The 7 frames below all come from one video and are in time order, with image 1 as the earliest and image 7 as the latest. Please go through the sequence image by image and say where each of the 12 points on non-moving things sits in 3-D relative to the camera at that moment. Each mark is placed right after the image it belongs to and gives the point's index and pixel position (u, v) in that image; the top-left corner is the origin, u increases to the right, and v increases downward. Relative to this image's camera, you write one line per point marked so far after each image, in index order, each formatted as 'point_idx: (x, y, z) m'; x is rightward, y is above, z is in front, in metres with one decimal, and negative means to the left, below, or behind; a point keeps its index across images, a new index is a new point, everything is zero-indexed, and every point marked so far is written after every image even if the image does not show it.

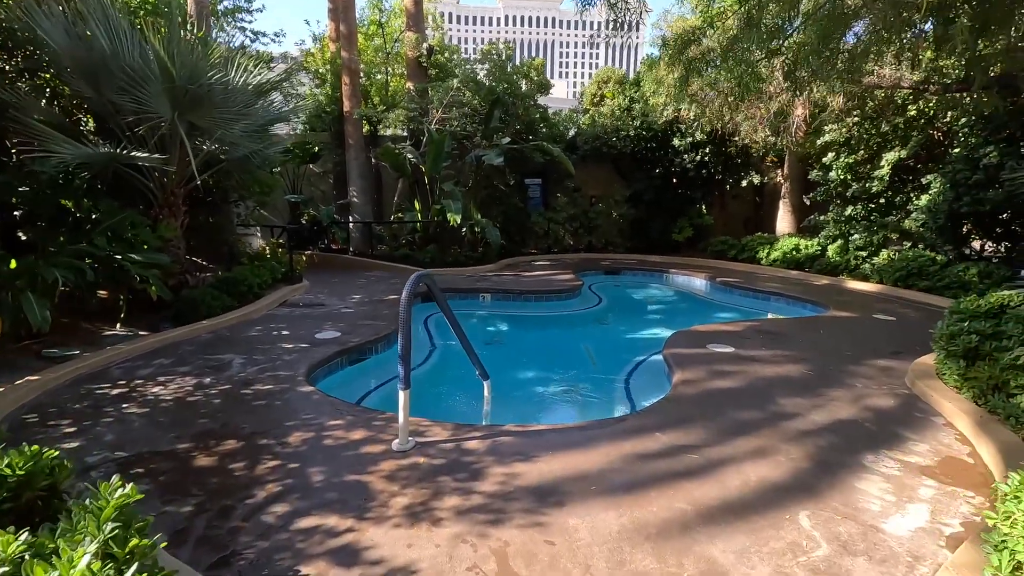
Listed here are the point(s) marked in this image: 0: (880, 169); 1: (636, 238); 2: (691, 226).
0: (+6.7, +2.2, +9.6) m
1: (+3.0, +1.2, +13.2) m
2: (+4.2, +1.5, +12.6) m
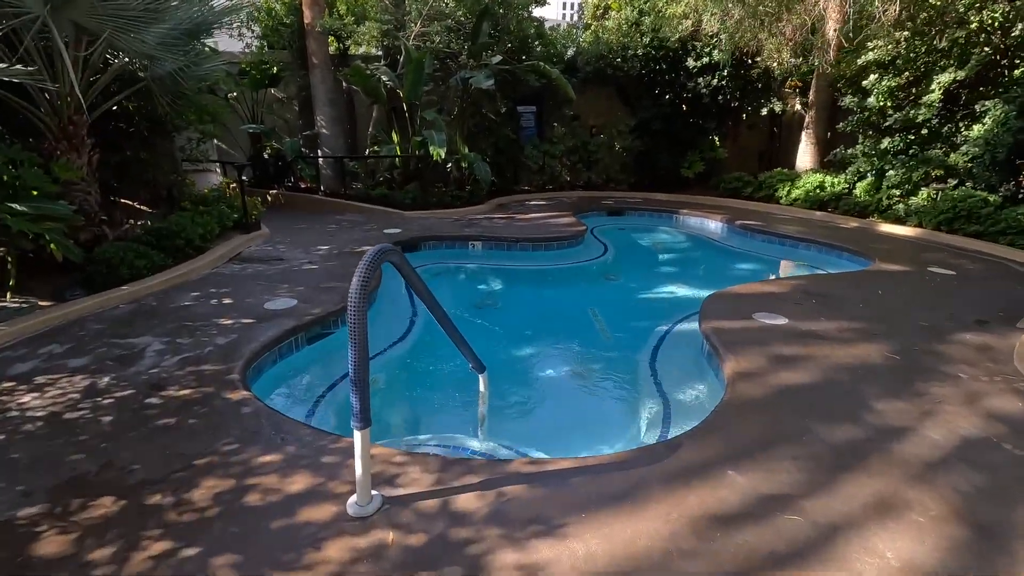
0: (+6.6, +3.1, +8.4) m
1: (+2.8, +2.6, +12.0) m
2: (+4.0, +2.7, +11.4) m
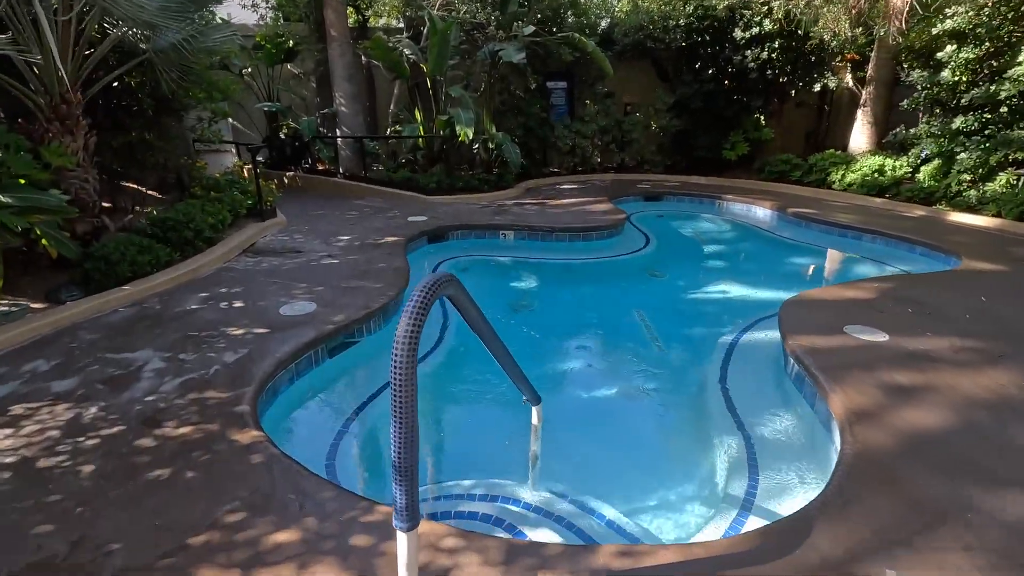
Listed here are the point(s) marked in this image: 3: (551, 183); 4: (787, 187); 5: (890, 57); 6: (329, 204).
0: (+7.1, +3.1, +7.5) m
1: (+3.4, +2.8, +11.2) m
2: (+4.6, +2.9, +10.6) m
3: (+0.7, +2.0, +10.0) m
4: (+5.0, +1.9, +9.8) m
5: (+6.4, +3.9, +9.1) m
6: (-2.7, +1.2, +7.8) m
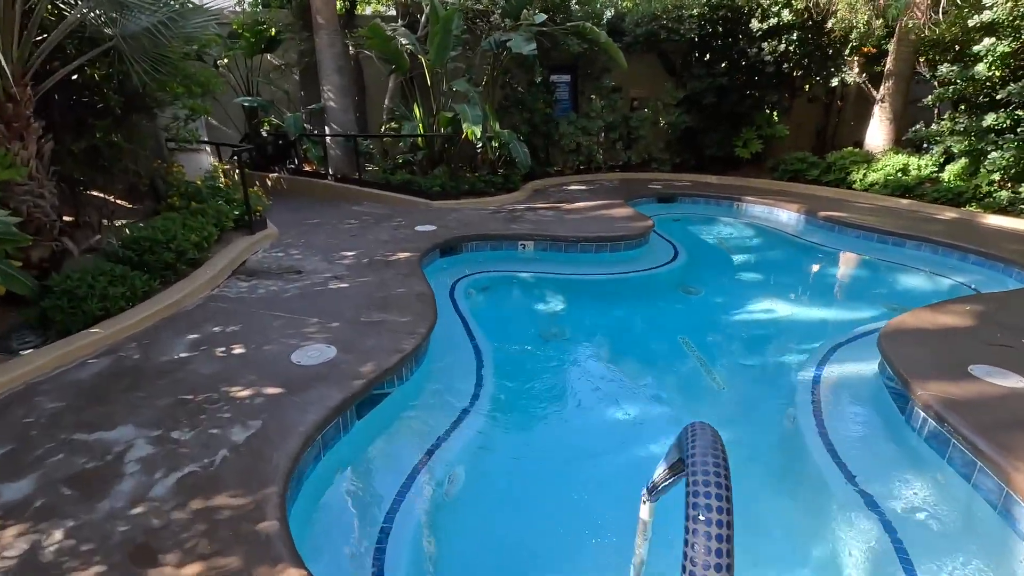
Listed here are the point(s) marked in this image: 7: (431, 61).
0: (+7.2, +3.0, +7.1) m
1: (+3.4, +2.7, +10.7) m
2: (+4.6, +2.8, +10.1) m
3: (+0.8, +1.8, +9.4) m
4: (+5.1, +1.8, +9.4) m
5: (+6.4, +3.9, +8.7) m
6: (-2.5, +1.0, +7.0) m
7: (-1.1, +3.2, +7.5) m
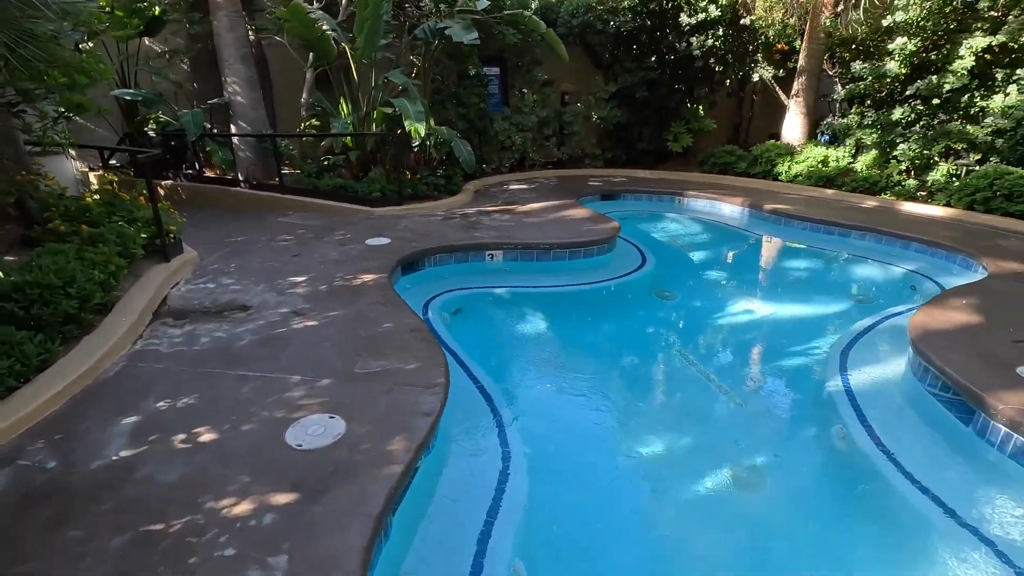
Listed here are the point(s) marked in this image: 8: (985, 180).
0: (+6.4, +3.3, +7.8) m
1: (+2.1, +2.8, +10.6) m
2: (+3.3, +3.0, +10.2) m
3: (-0.2, +1.7, +8.8) m
4: (+4.0, +1.9, +9.6) m
5: (+5.3, +4.1, +9.1) m
6: (-2.9, +0.7, +5.9) m
7: (-1.9, +3.0, +6.6) m
8: (+6.5, +1.5, +7.4) m
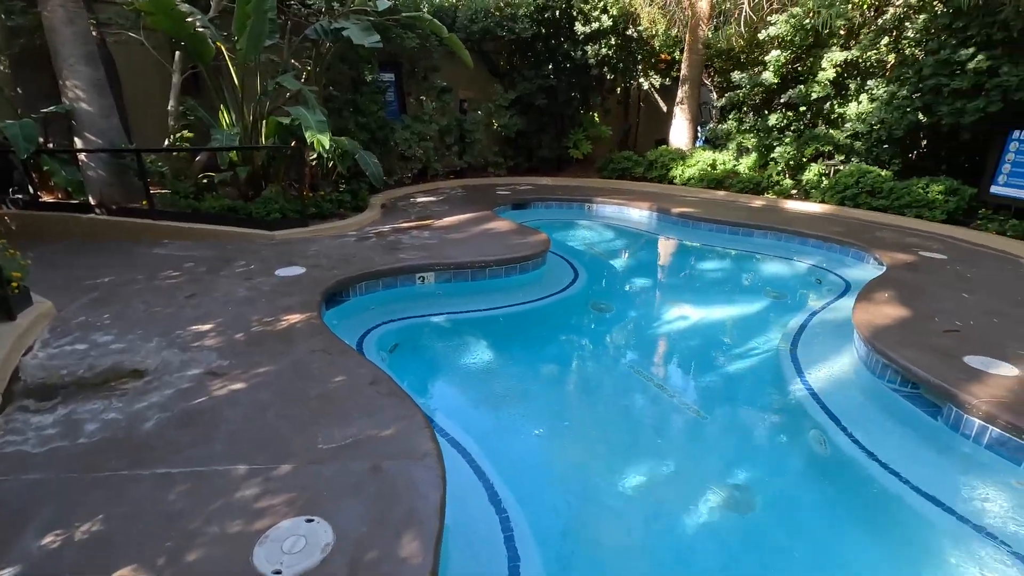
0: (+4.9, +3.5, +8.7) m
1: (+0.1, +2.6, +10.4) m
2: (+1.4, +2.9, +10.4) m
3: (-1.7, +1.4, +8.2) m
4: (+2.3, +1.9, +9.9) m
5: (+3.5, +4.2, +9.7) m
6: (-3.6, +0.2, +4.8) m
7: (-2.9, +2.6, +5.8) m
8: (+5.2, +1.7, +8.2) m
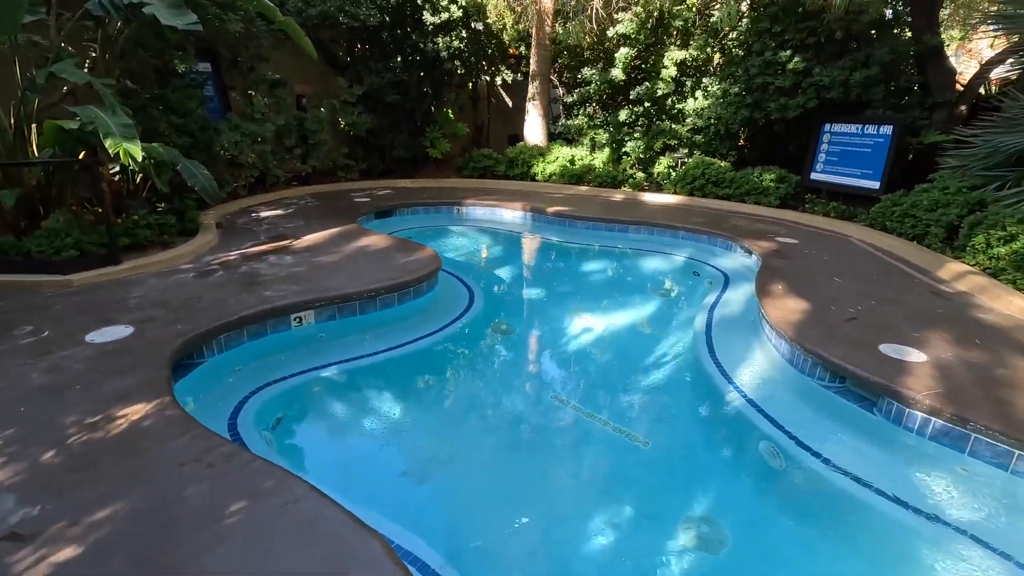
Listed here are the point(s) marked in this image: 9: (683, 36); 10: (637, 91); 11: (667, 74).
0: (+2.5, +3.7, +9.1) m
1: (-2.5, +2.3, +9.5) m
2: (-1.3, +2.7, +9.8) m
3: (-3.5, +1.0, +6.9) m
4: (-0.2, +1.9, +9.6) m
5: (+0.7, +4.2, +9.7) m
6: (-4.2, -0.4, +3.1) m
7: (-4.0, +2.0, +4.1) m
8: (+3.1, +1.9, +8.8) m
9: (+2.9, +4.4, +9.3) m
10: (+2.1, +3.4, +9.2) m
11: (+2.6, +3.6, +9.0) m
